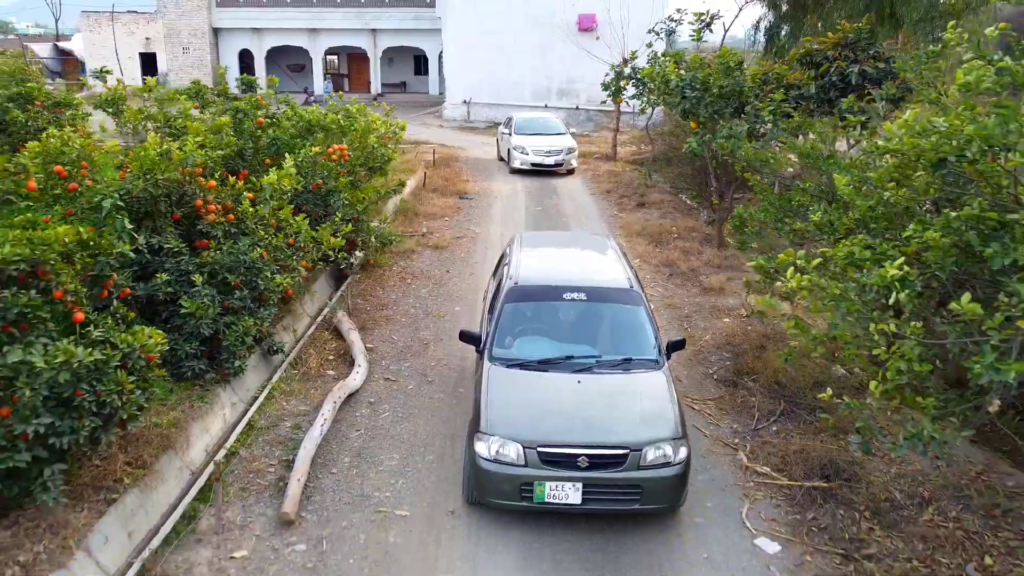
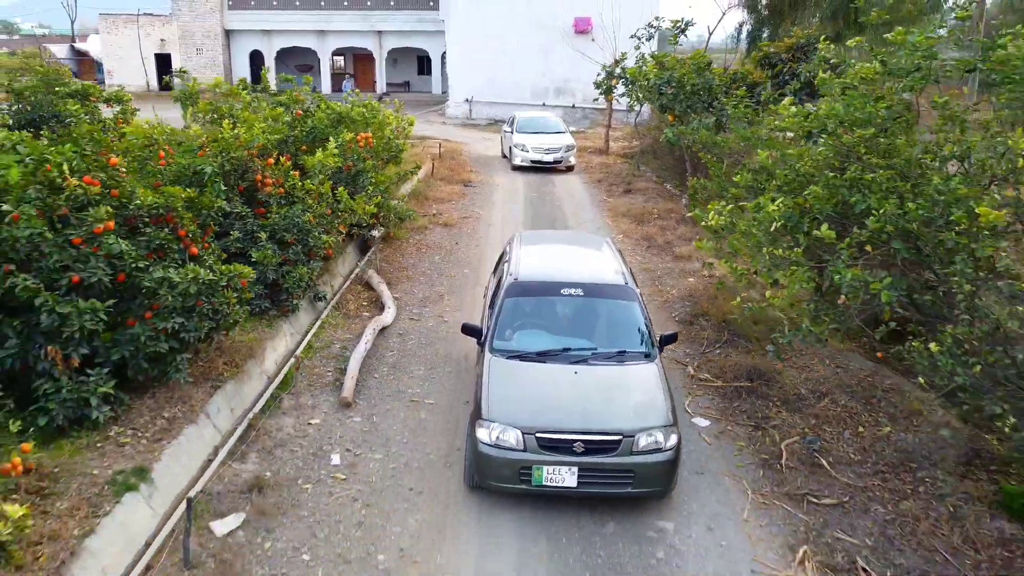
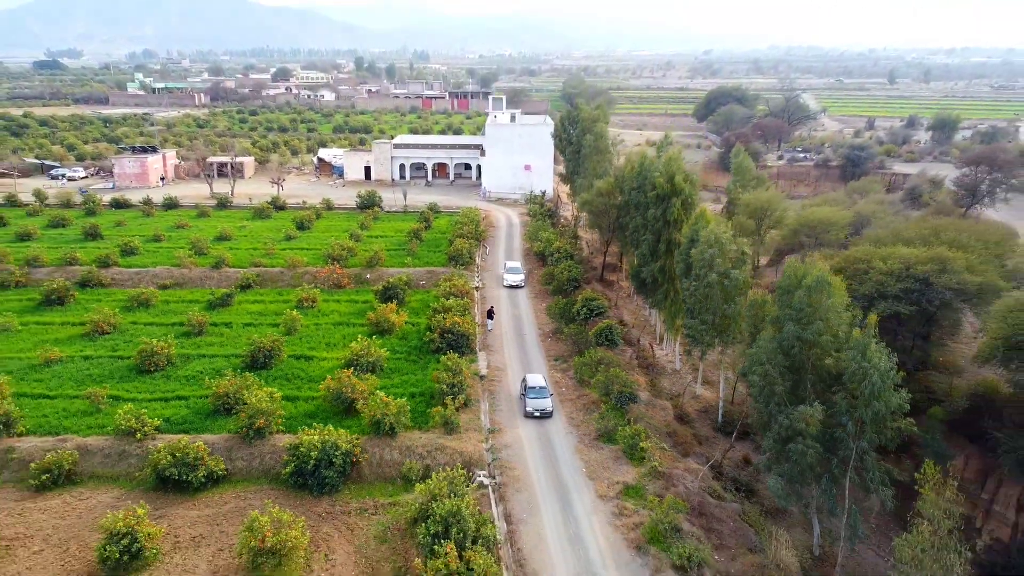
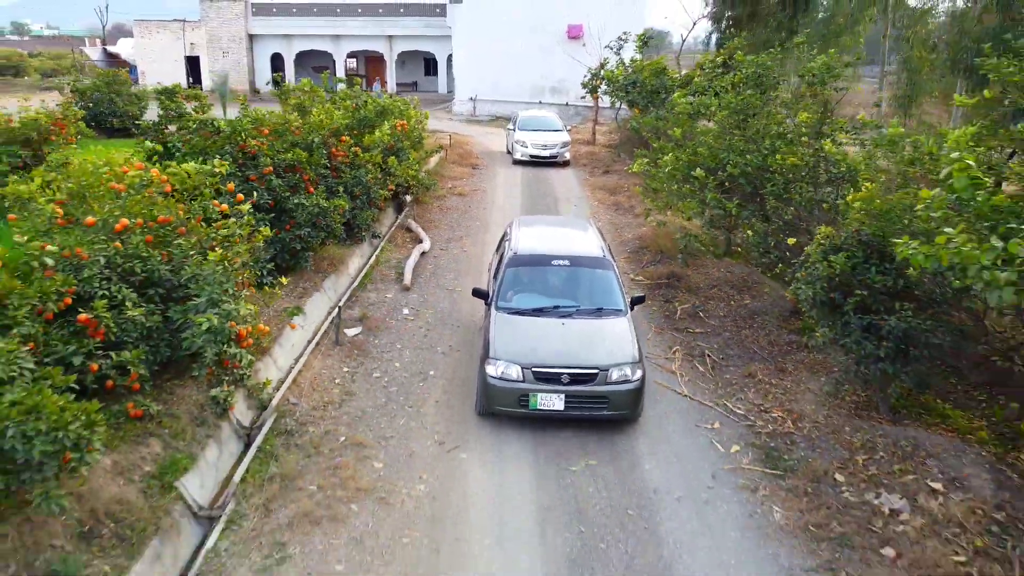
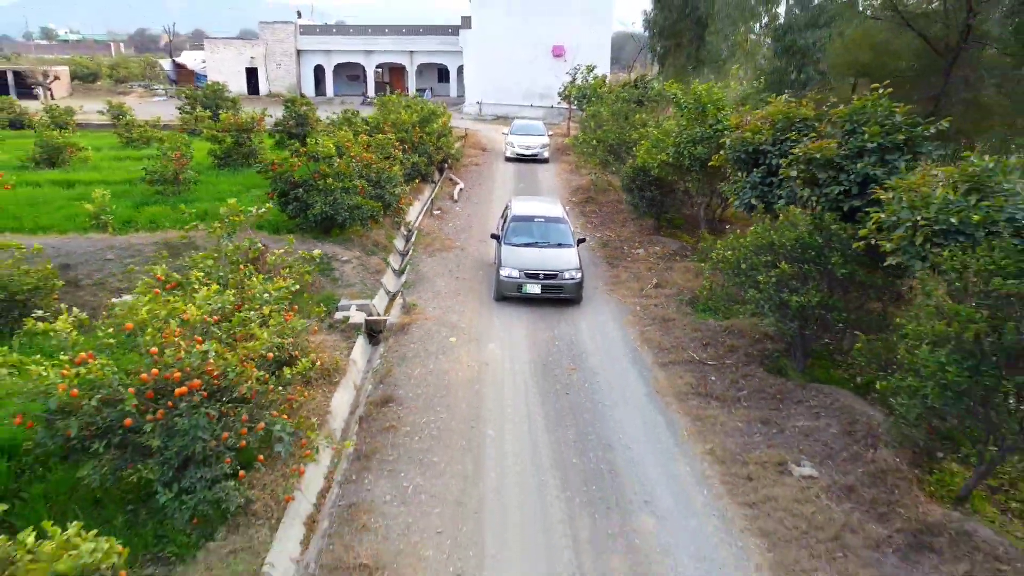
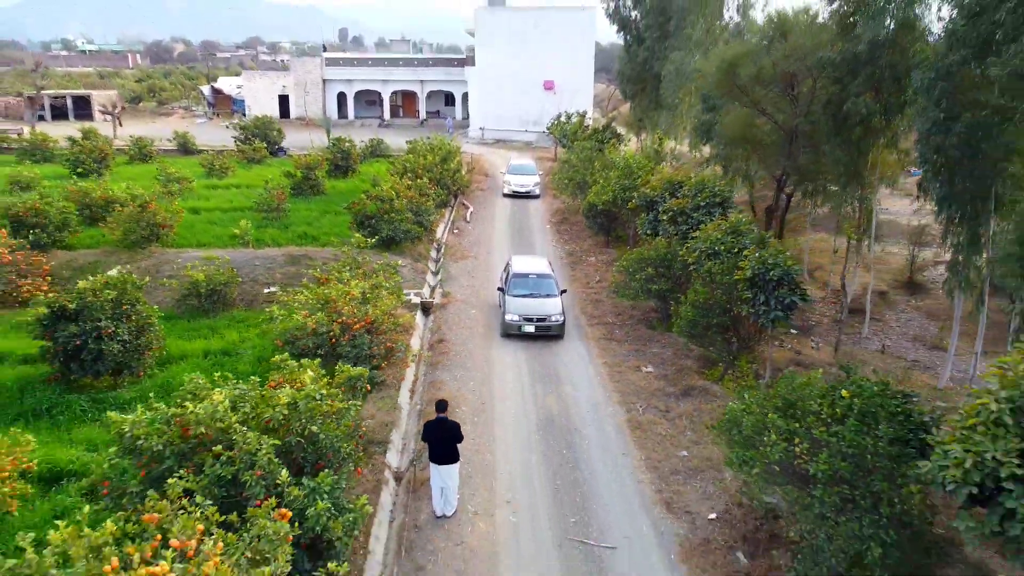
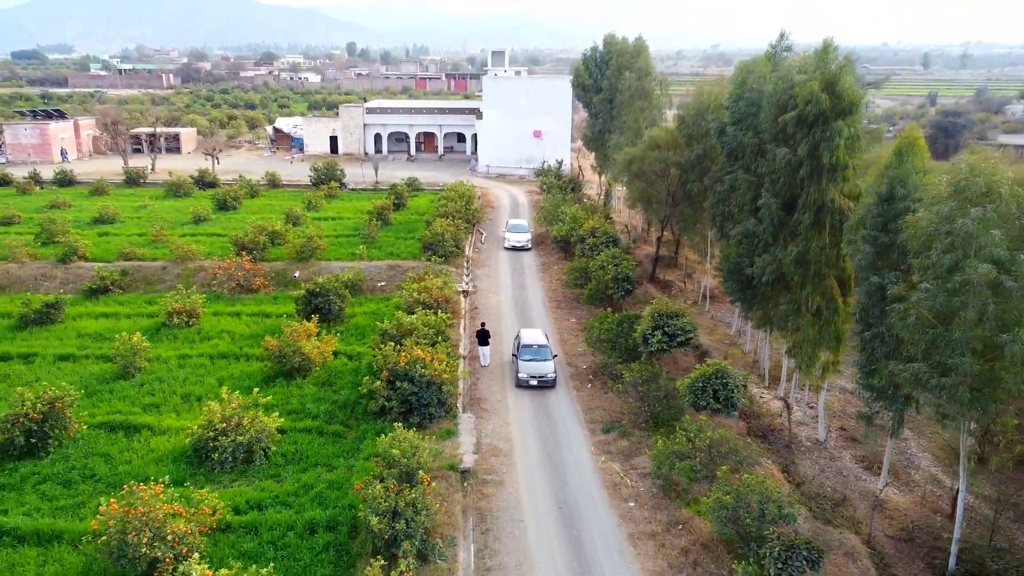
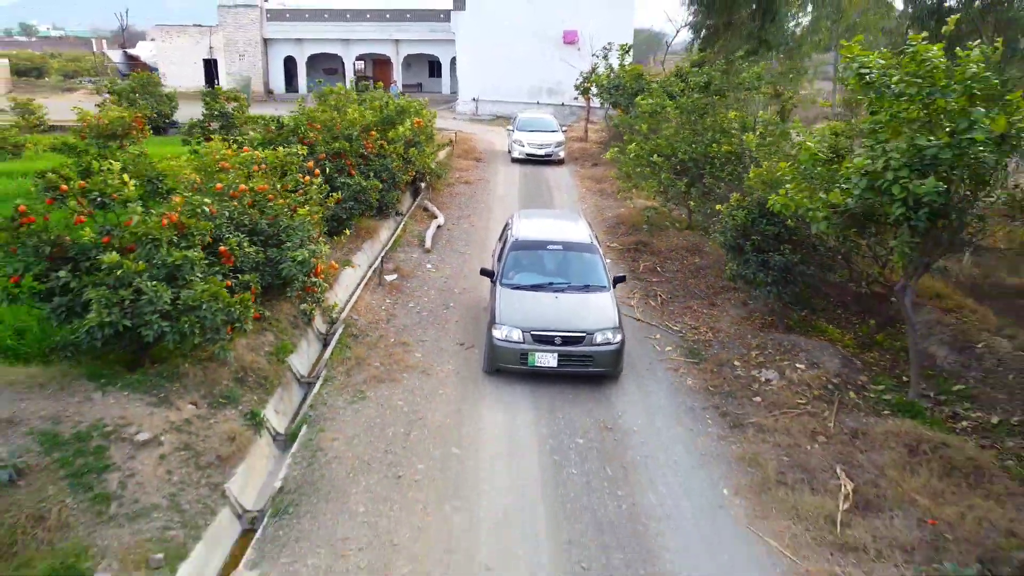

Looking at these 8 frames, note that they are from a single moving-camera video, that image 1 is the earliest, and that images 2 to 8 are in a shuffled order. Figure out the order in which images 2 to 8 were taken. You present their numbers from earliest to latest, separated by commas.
2, 4, 8, 5, 6, 7, 3
